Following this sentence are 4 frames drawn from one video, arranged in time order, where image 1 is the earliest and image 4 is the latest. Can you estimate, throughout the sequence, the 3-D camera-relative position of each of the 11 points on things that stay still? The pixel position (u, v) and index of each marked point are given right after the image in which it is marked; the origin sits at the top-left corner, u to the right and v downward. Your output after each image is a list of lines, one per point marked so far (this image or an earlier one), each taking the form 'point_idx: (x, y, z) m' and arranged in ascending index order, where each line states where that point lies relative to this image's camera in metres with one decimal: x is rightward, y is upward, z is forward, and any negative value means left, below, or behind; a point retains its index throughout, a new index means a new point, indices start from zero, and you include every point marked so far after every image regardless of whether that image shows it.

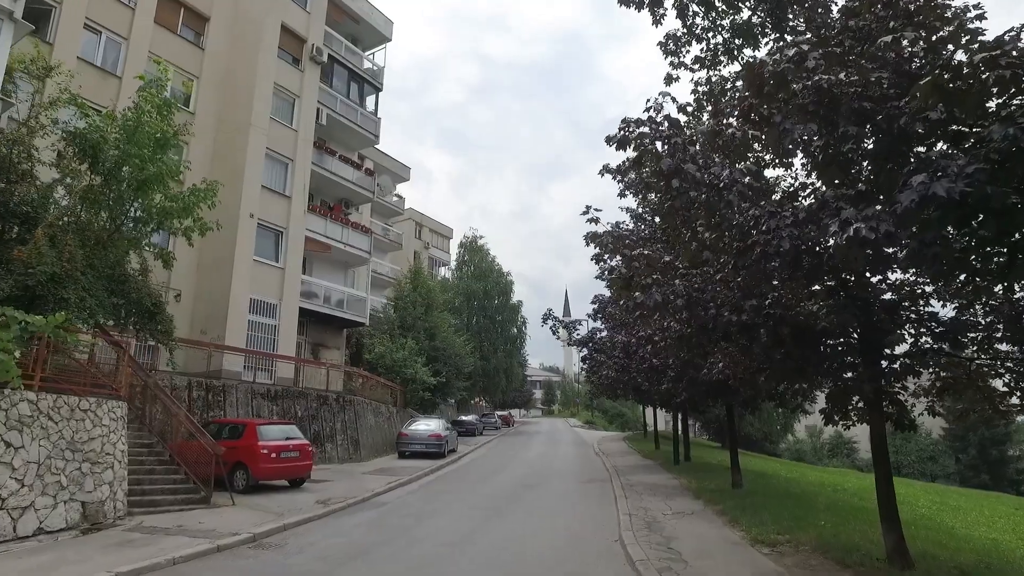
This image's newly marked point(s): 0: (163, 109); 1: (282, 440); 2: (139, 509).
0: (-7.0, +3.6, +12.3) m
1: (-4.8, -3.2, +12.7) m
2: (-5.7, -3.4, +9.3) m
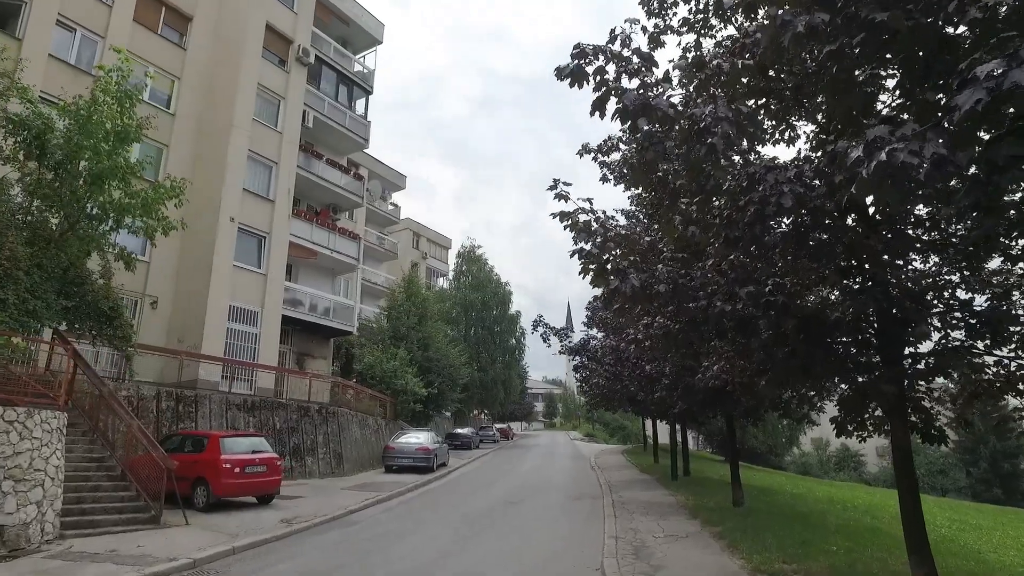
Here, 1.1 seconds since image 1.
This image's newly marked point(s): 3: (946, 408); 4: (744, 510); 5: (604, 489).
0: (-7.3, +3.6, +11.5) m
1: (-5.1, -3.2, +11.8) m
2: (-6.0, -3.4, +8.4) m
3: (+4.4, -1.2, +6.2) m
4: (+3.9, -3.7, +10.2) m
5: (+2.4, -5.2, +15.8) m
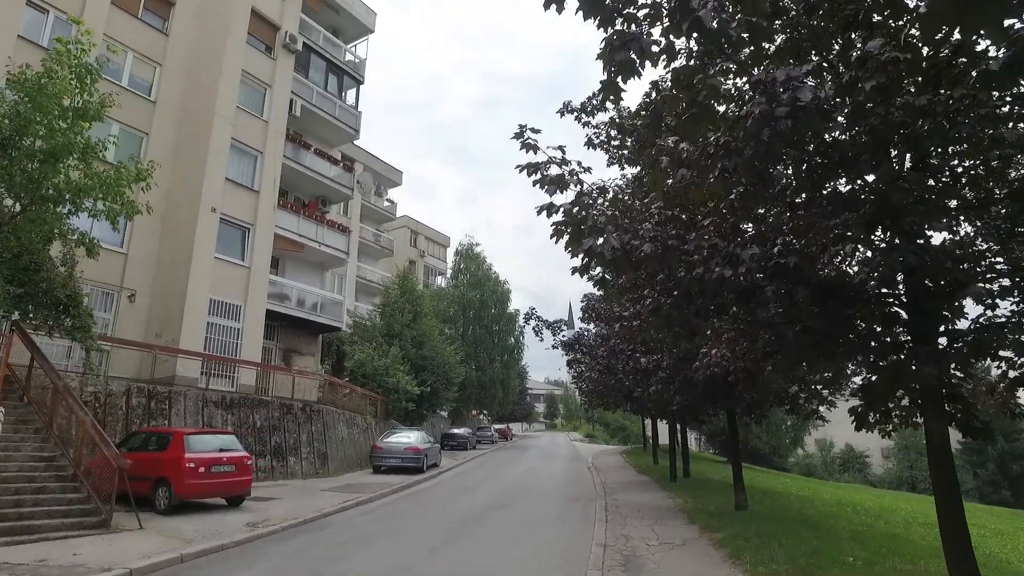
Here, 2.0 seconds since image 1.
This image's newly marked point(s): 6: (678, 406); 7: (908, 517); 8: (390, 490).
0: (-7.6, +3.8, +10.8) m
1: (-5.4, -3.0, +11.1) m
2: (-6.3, -3.1, +7.6) m
3: (+4.1, -1.0, +5.4) m
4: (+3.6, -3.5, +9.4) m
5: (+2.1, -4.9, +14.9) m
6: (+3.1, -2.2, +11.4) m
7: (+8.0, -4.6, +12.4) m
8: (-3.1, -5.2, +15.6) m
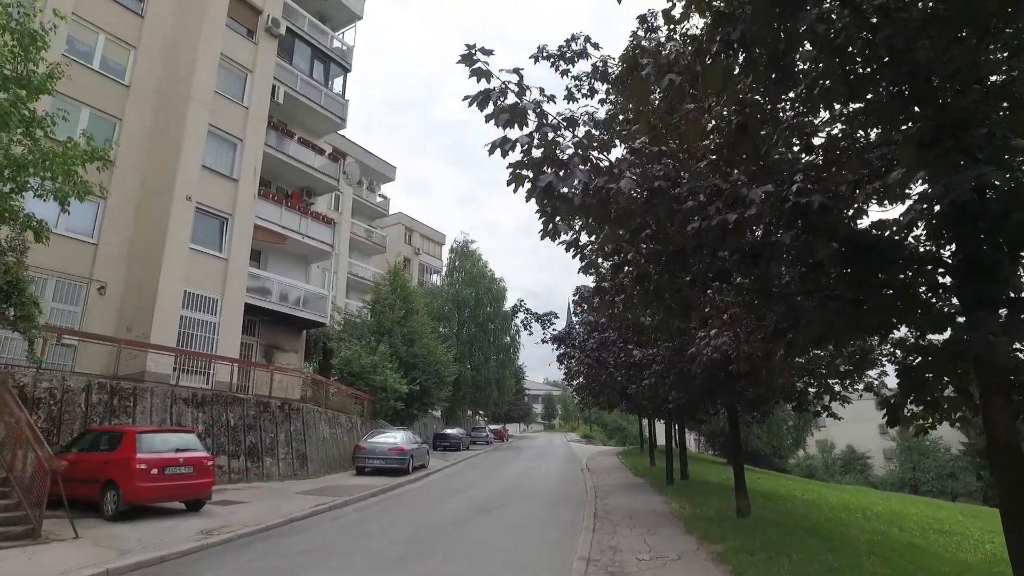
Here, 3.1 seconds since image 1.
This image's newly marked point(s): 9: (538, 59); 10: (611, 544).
0: (-7.9, +4.0, +9.9) m
1: (-5.7, -2.7, +10.2) m
2: (-6.6, -2.9, +6.8) m
3: (+3.8, -0.7, +4.5) m
4: (+3.3, -3.2, +8.5) m
5: (+1.8, -4.7, +14.1) m
6: (+2.8, -2.0, +10.5) m
7: (+7.7, -4.4, +11.5) m
8: (-3.4, -4.9, +14.7) m
9: (+0.2, +2.0, +5.4) m
10: (+1.3, -3.3, +8.0) m
